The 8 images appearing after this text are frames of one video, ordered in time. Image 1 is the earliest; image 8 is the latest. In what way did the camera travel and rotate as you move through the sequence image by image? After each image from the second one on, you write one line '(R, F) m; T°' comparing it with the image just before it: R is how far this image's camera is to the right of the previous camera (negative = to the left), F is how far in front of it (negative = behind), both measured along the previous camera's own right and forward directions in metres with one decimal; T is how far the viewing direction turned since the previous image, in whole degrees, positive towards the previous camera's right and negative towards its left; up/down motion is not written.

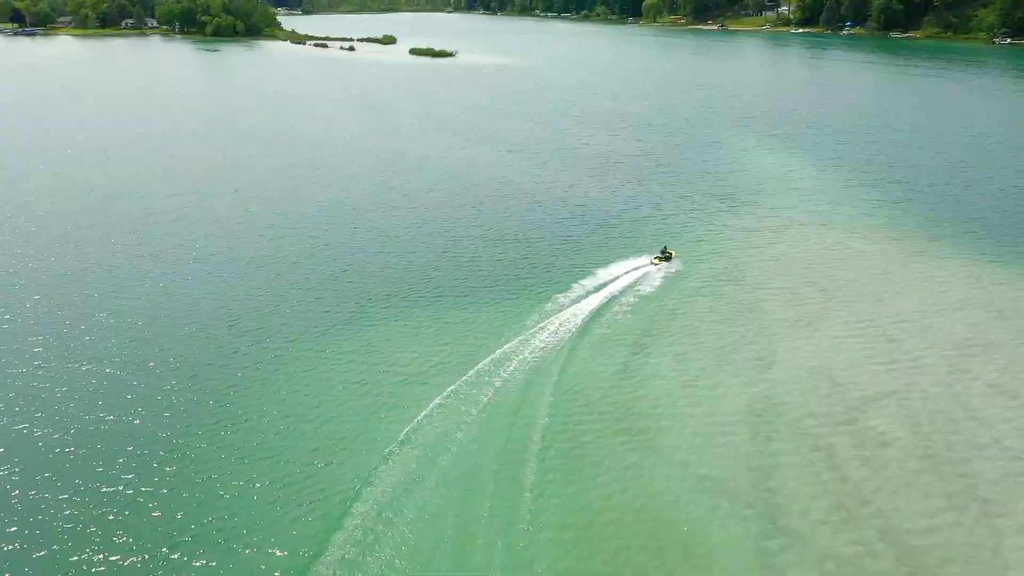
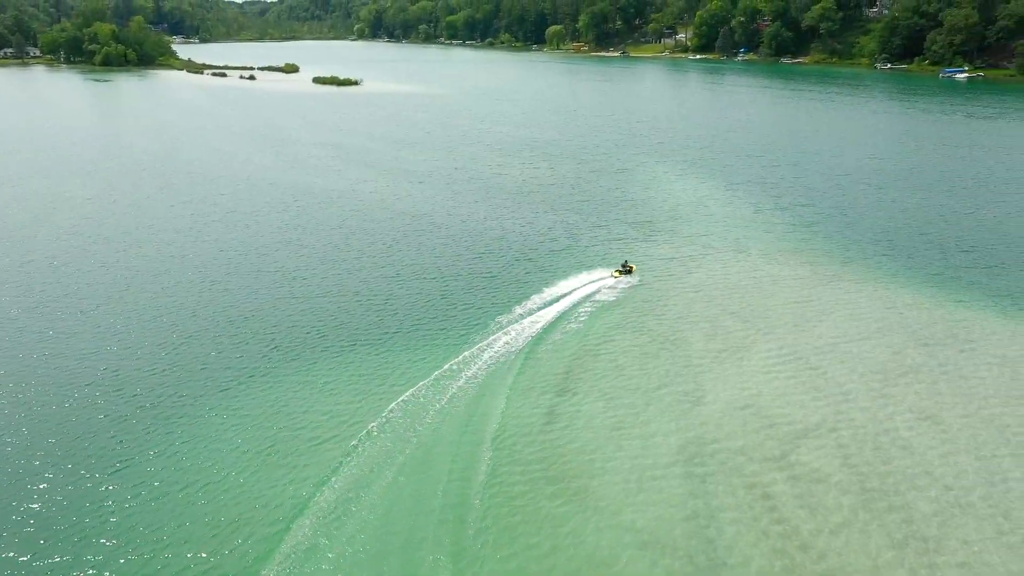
(-0.1, +1.3) m; +6°
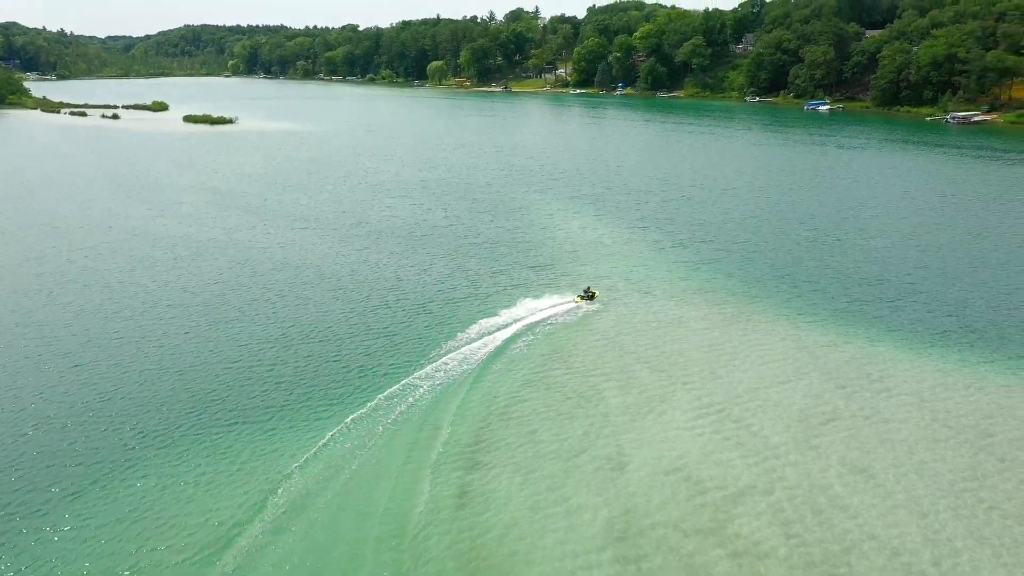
(-0.3, +2.4) m; +8°
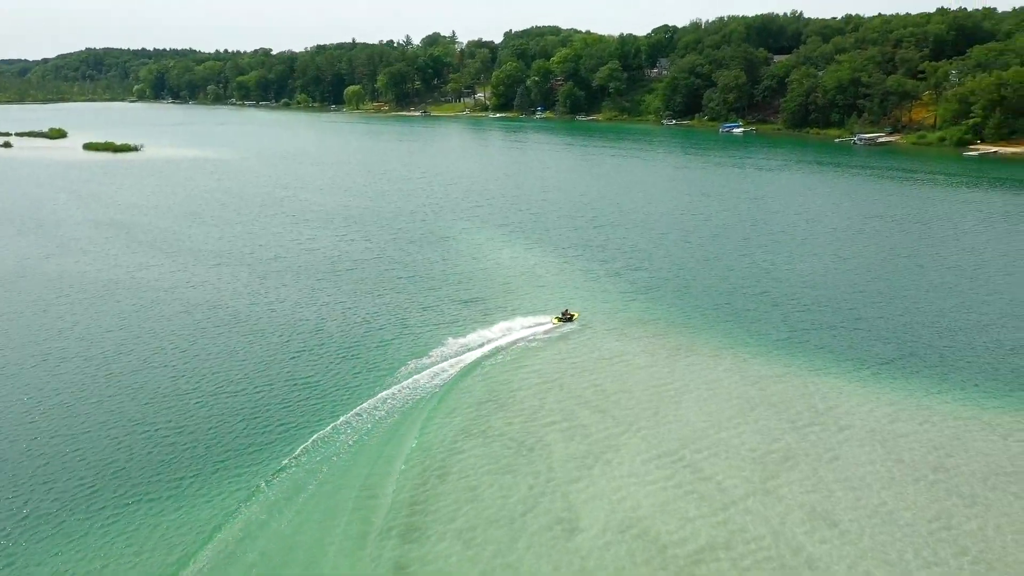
(-0.4, +2.0) m; +6°
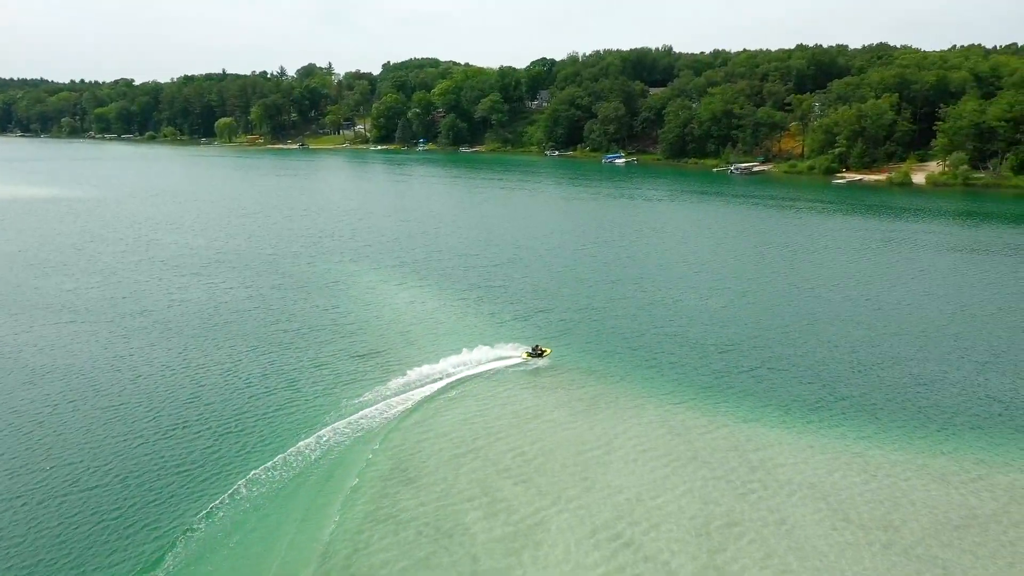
(-0.7, +3.0) m; +8°
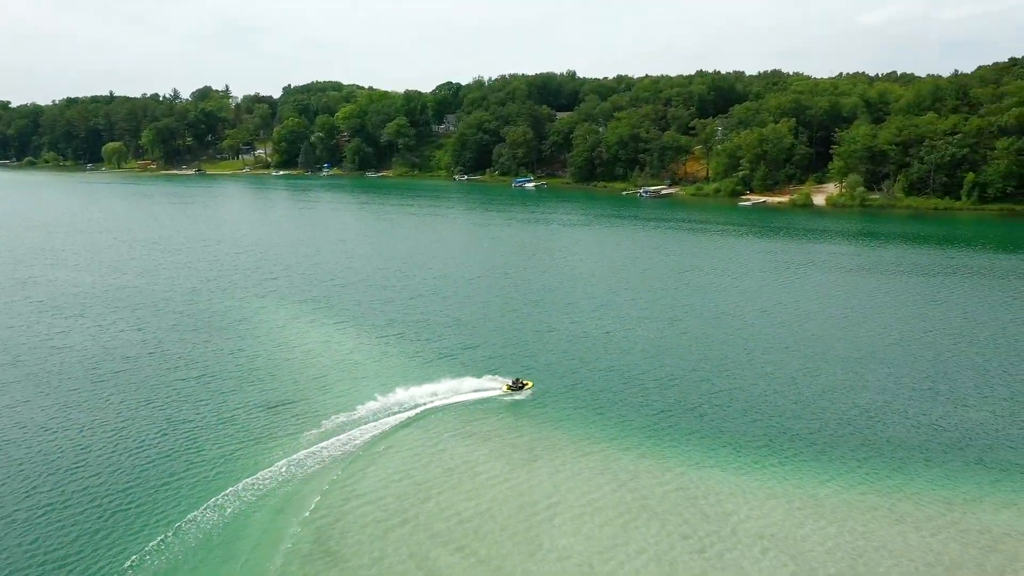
(-0.8, +2.5) m; +7°
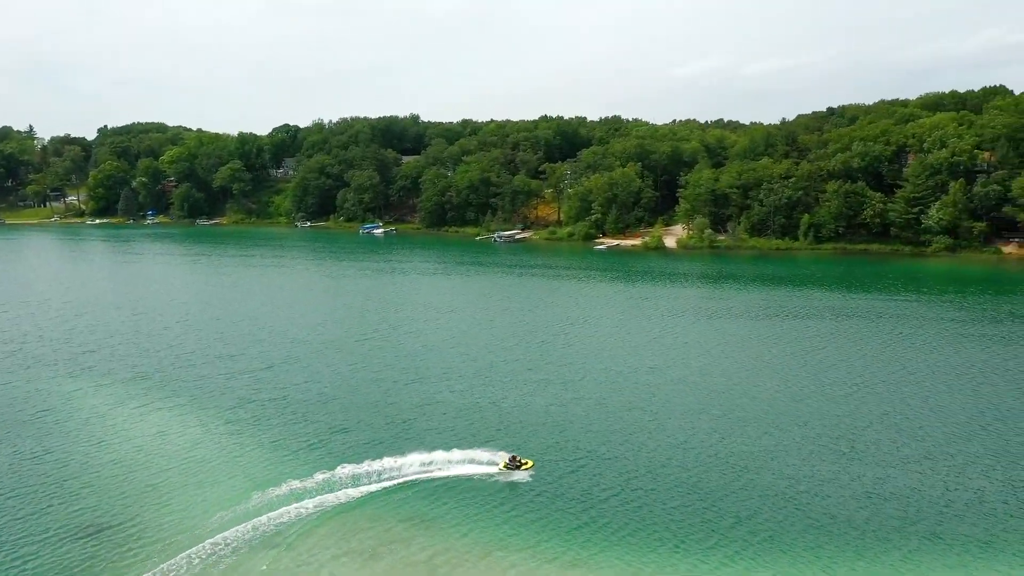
(-1.6, +5.1) m; +11°
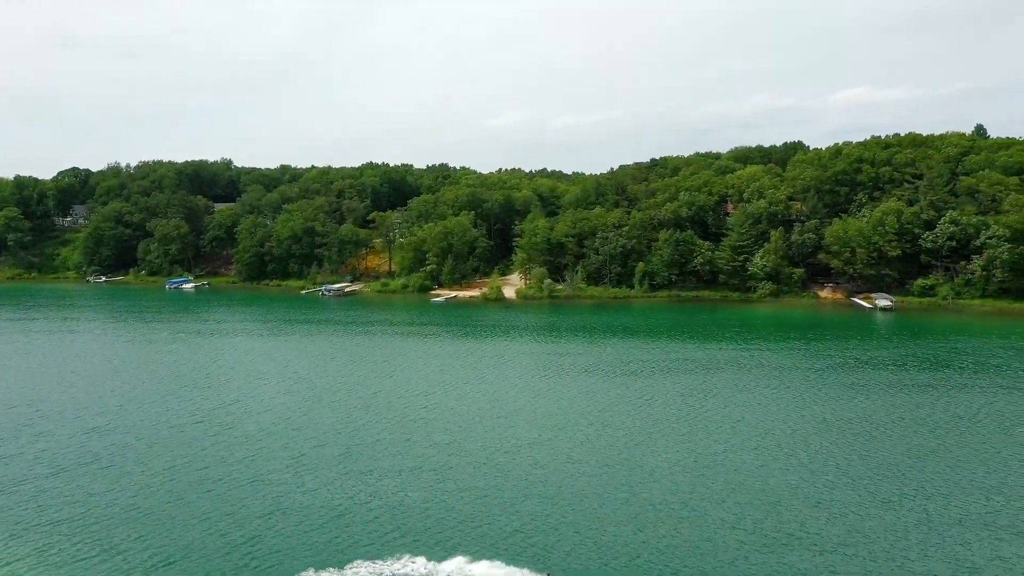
(-2.0, +6.0) m; +13°
